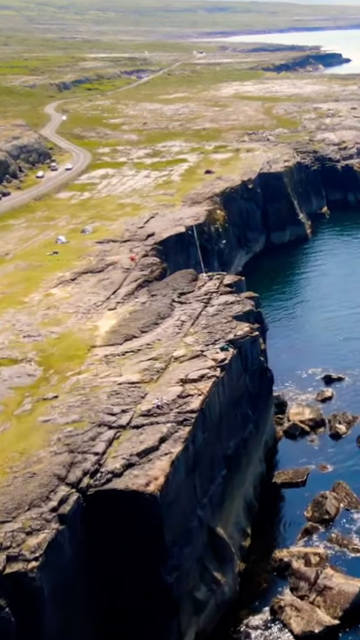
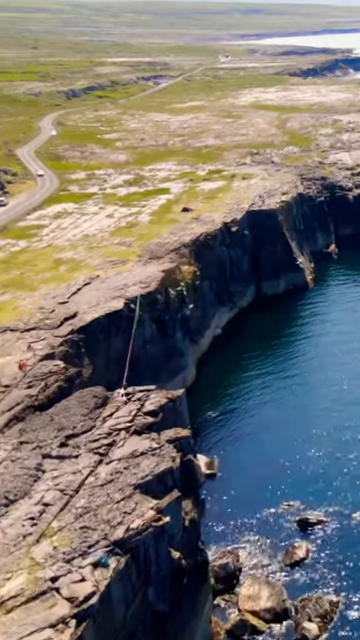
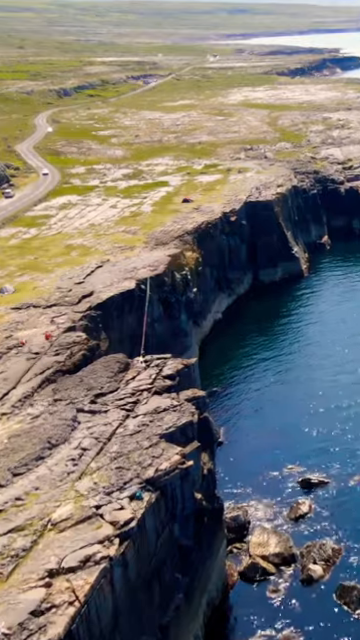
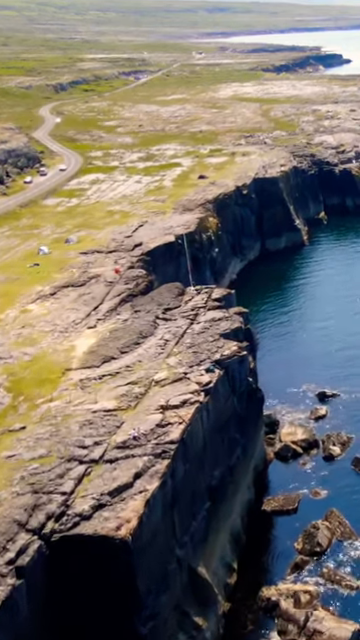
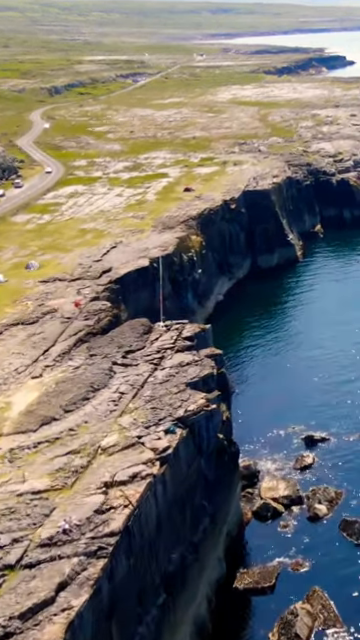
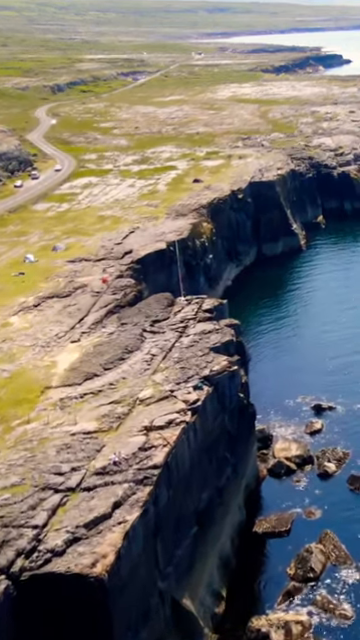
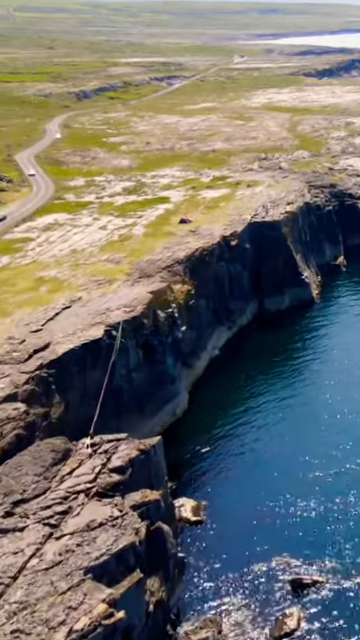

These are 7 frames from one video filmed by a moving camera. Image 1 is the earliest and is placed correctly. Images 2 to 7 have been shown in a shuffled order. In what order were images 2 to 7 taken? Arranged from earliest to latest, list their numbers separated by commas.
4, 6, 5, 3, 2, 7
